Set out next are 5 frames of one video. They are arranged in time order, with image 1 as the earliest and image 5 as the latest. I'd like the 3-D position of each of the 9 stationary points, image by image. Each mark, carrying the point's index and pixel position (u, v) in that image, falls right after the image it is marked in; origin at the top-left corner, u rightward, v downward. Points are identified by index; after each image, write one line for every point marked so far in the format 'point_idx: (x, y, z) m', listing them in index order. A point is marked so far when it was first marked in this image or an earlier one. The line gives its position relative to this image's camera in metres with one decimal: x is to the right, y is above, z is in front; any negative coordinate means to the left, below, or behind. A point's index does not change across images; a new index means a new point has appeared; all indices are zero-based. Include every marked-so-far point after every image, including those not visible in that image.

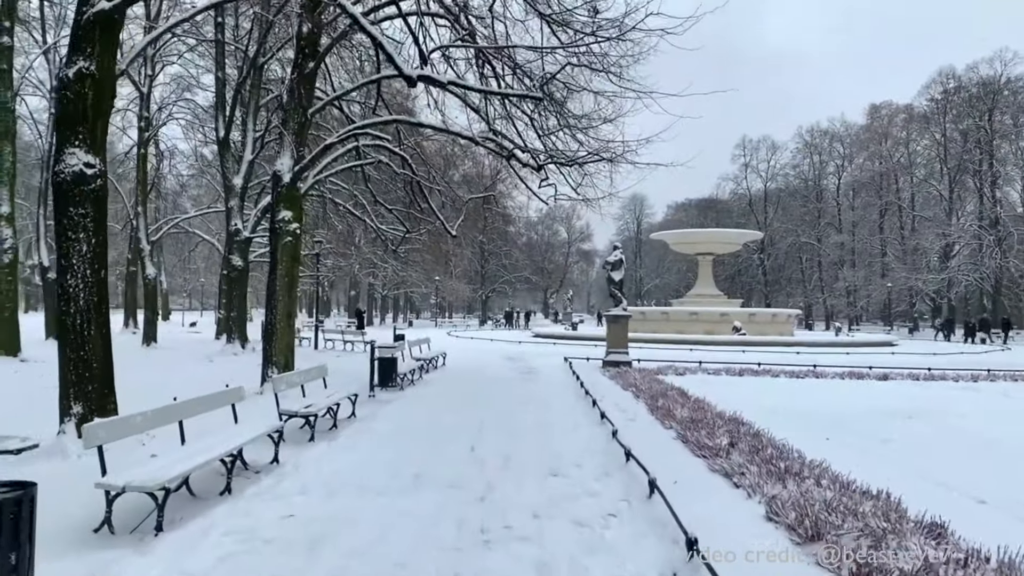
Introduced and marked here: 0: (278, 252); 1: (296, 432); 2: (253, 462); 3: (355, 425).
0: (-3.6, +0.6, +10.0) m
1: (-2.2, -1.5, +6.8) m
2: (-2.2, -1.5, +5.6) m
3: (-1.8, -1.6, +7.6) m
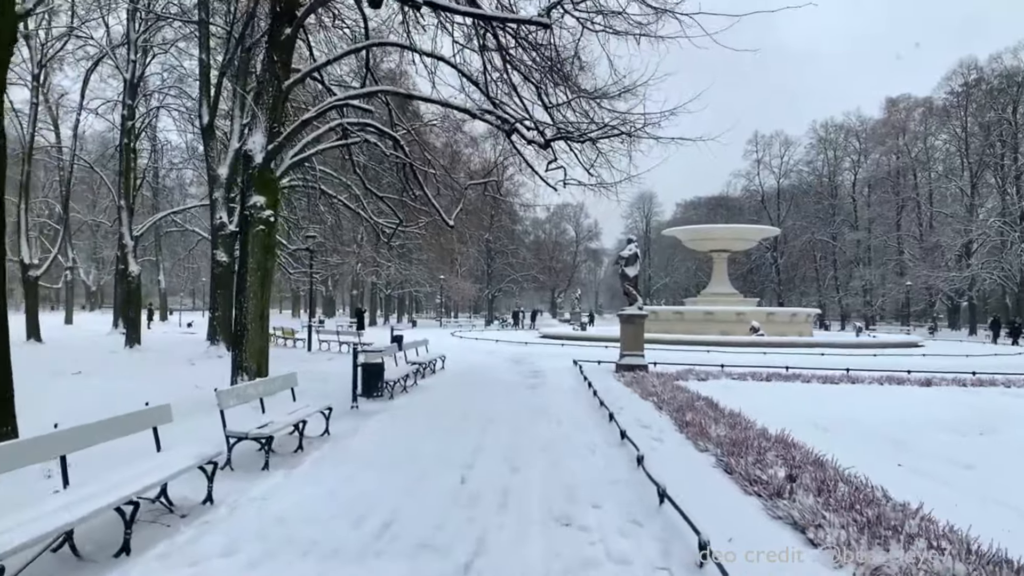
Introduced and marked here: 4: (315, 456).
0: (-3.5, +0.6, +8.8) m
1: (-2.2, -1.4, +5.6) m
2: (-2.2, -1.4, +4.4) m
3: (-1.8, -1.5, +6.4) m
4: (-1.8, -1.5, +5.9) m
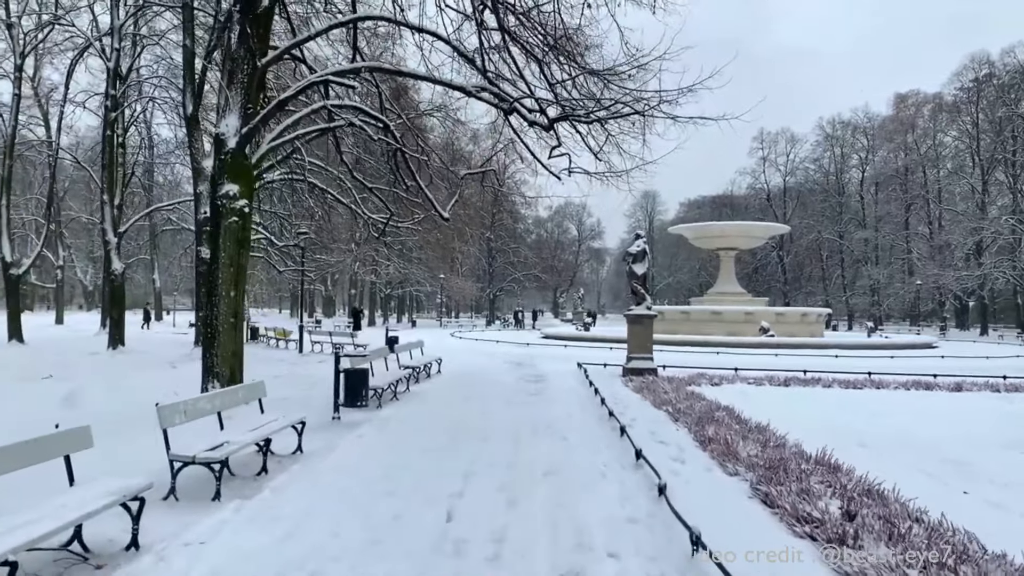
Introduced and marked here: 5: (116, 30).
0: (-3.5, +0.6, +8.0) m
1: (-2.2, -1.4, +4.8) m
2: (-2.2, -1.4, +3.5) m
3: (-1.8, -1.5, +5.5) m
4: (-1.8, -1.5, +5.1) m
5: (-11.7, +7.6, +19.6) m
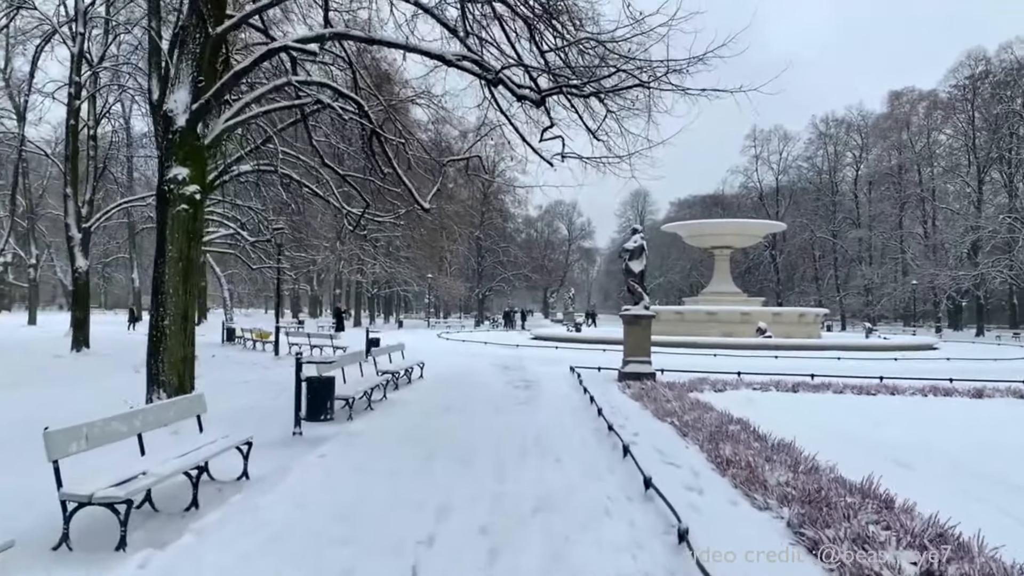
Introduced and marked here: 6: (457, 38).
0: (-3.7, +0.7, +7.1) m
1: (-2.3, -1.4, +3.8) m
2: (-2.3, -1.4, +2.6) m
3: (-1.9, -1.5, +4.6) m
4: (-1.9, -1.4, +4.1) m
5: (-12.0, +7.7, +18.5) m
6: (-0.5, +2.6, +6.9) m
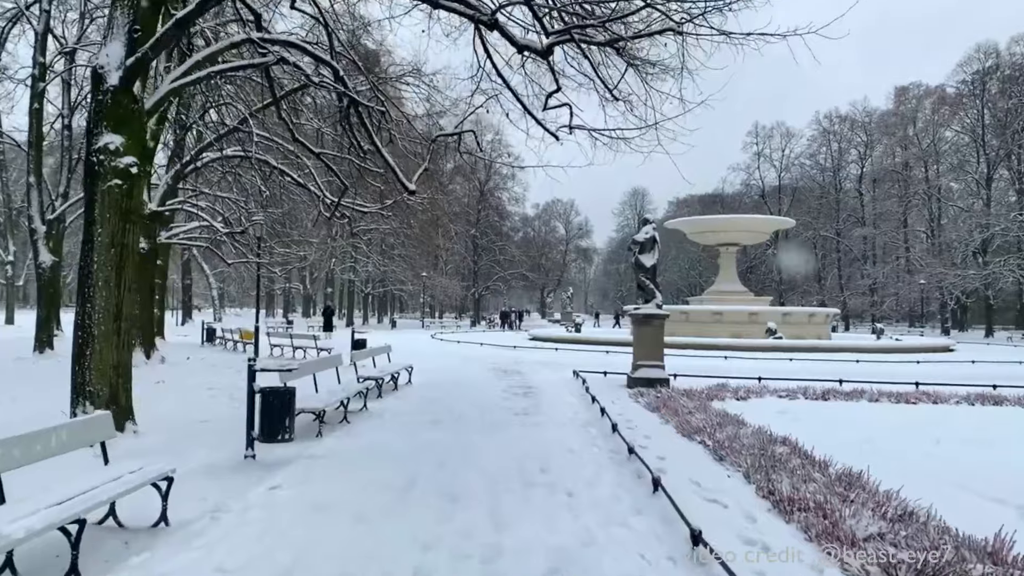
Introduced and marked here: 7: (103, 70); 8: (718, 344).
0: (-3.7, +0.7, +5.9) m
1: (-2.3, -1.3, +2.7) m
2: (-2.3, -1.3, +1.4) m
3: (-1.9, -1.4, +3.4) m
4: (-1.9, -1.4, +2.9) m
5: (-12.1, +7.8, +17.3) m
6: (-0.5, +2.6, +5.7) m
7: (-3.6, +1.9, +5.9) m
8: (+6.1, -1.7, +19.9) m
